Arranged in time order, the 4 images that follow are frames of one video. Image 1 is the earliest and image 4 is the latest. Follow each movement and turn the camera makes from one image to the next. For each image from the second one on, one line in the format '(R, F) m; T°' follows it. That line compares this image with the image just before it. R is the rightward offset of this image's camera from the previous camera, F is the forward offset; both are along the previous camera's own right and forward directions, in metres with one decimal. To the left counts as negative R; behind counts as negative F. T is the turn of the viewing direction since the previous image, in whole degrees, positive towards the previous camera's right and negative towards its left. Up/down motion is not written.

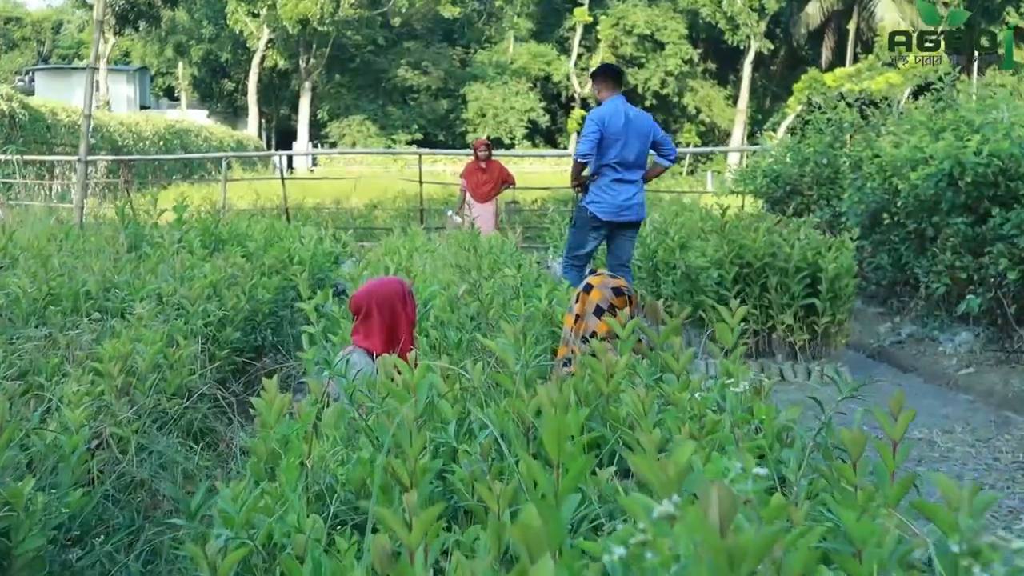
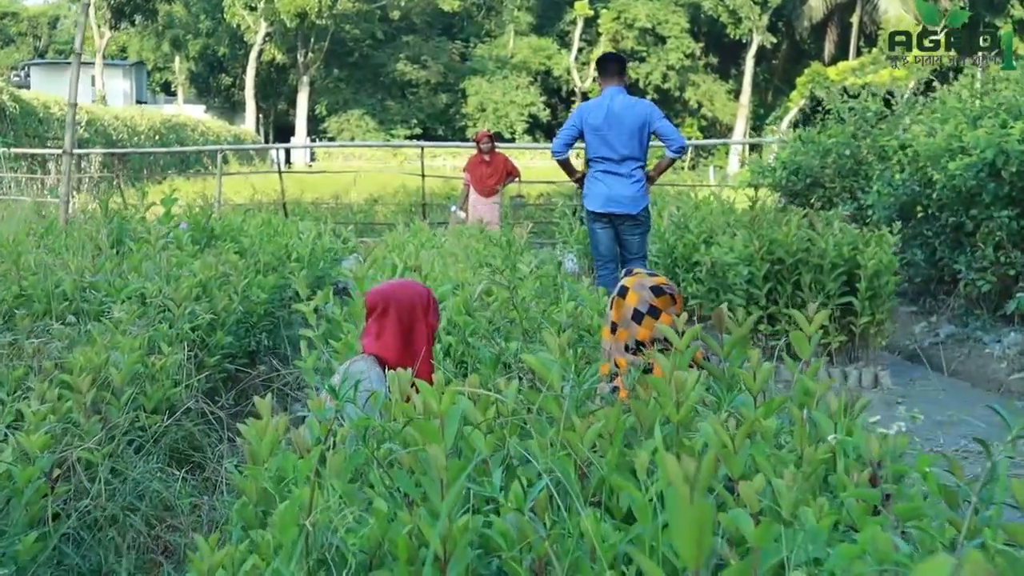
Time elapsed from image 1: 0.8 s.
(-0.1, +0.5) m; 0°
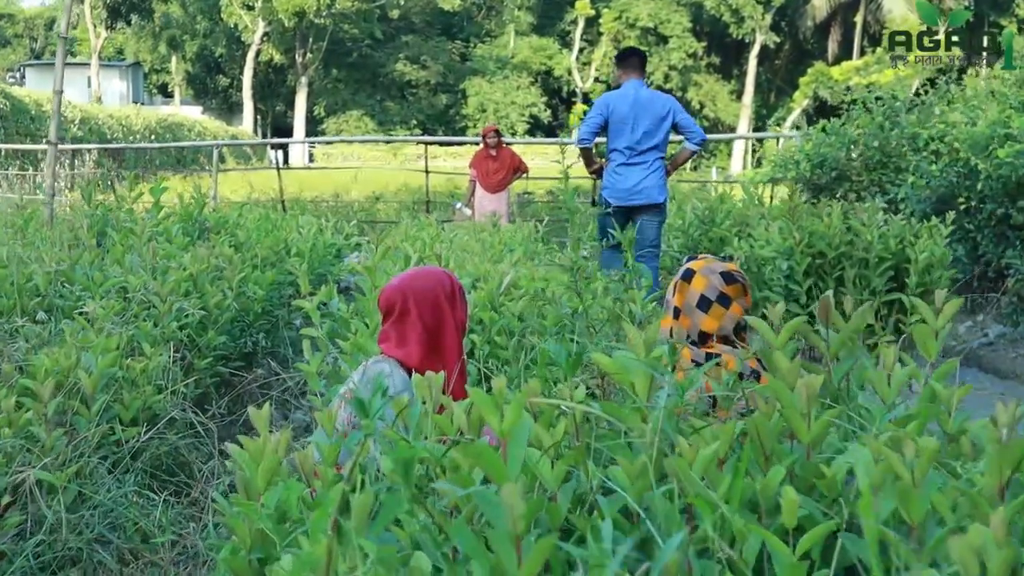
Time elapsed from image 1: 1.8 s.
(-0.1, +0.5) m; 0°
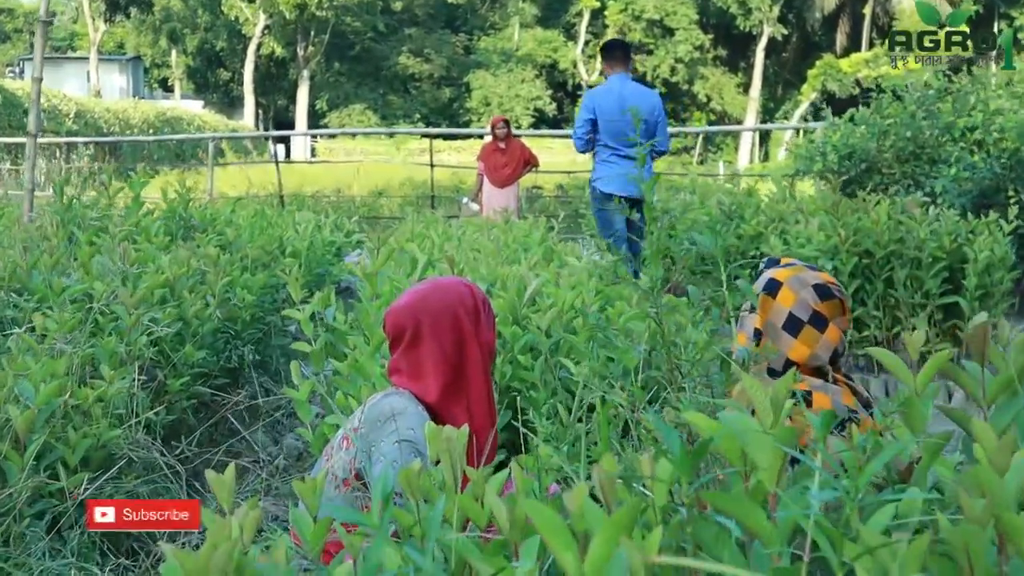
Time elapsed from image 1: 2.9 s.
(0.0, +0.5) m; 0°
